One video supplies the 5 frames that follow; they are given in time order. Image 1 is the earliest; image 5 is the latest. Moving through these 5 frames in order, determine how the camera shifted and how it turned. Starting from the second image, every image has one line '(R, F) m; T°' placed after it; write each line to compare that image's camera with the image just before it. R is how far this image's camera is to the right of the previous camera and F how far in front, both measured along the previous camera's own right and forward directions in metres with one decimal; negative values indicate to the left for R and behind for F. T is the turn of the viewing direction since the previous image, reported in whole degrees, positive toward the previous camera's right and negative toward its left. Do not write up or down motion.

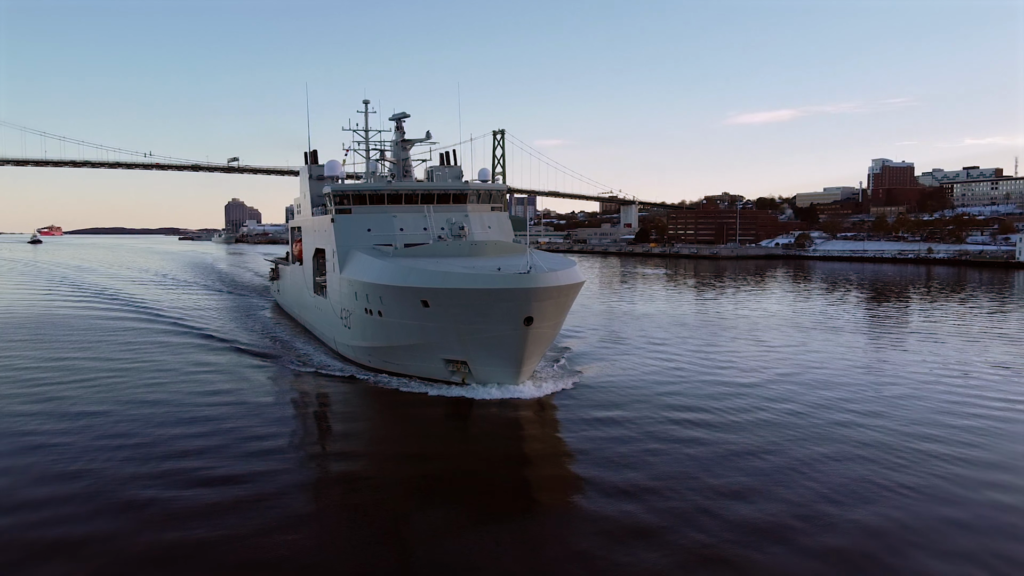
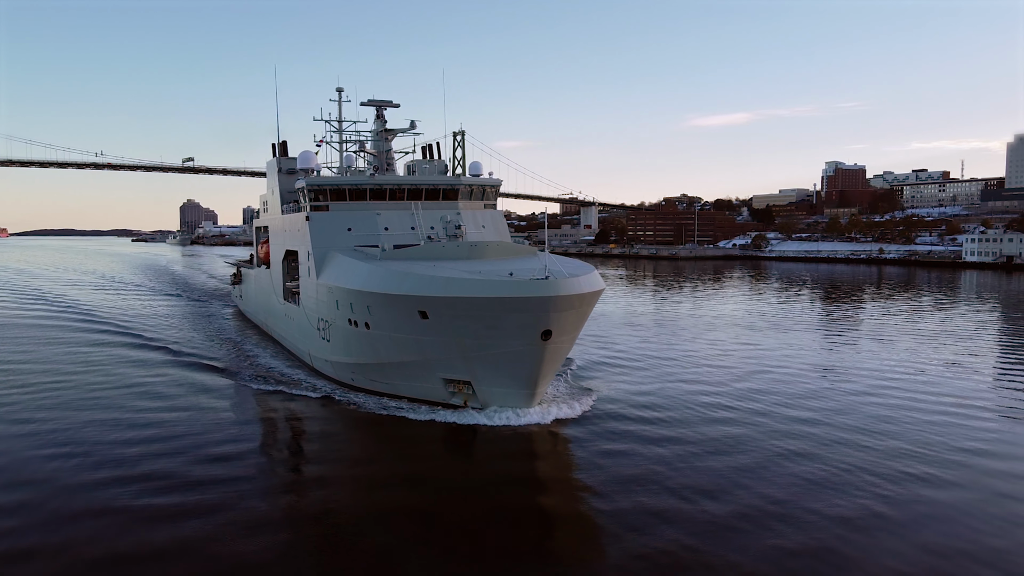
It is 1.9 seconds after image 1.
(-0.4, +0.9) m; +3°
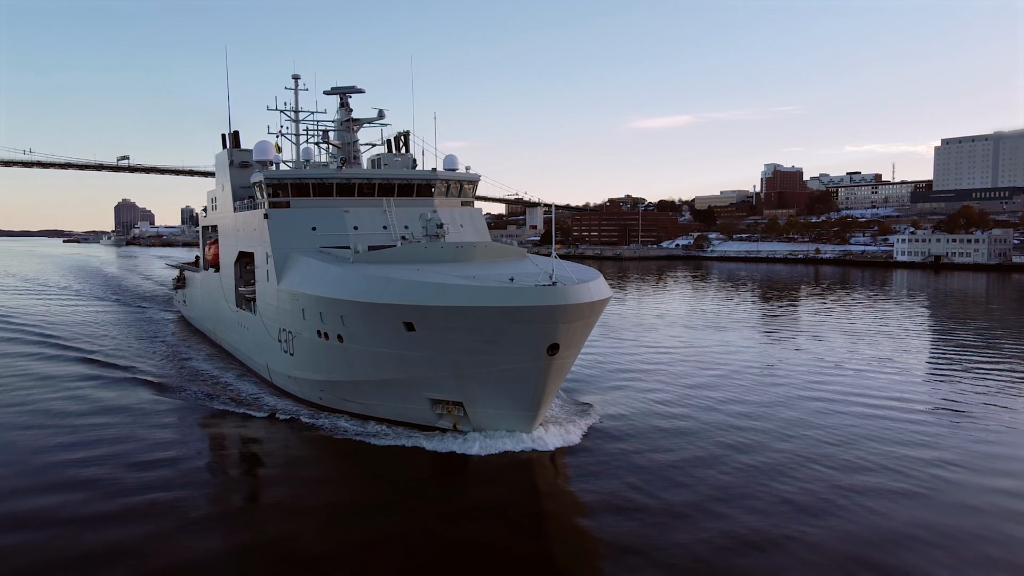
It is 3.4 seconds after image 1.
(-0.3, +0.7) m; +4°
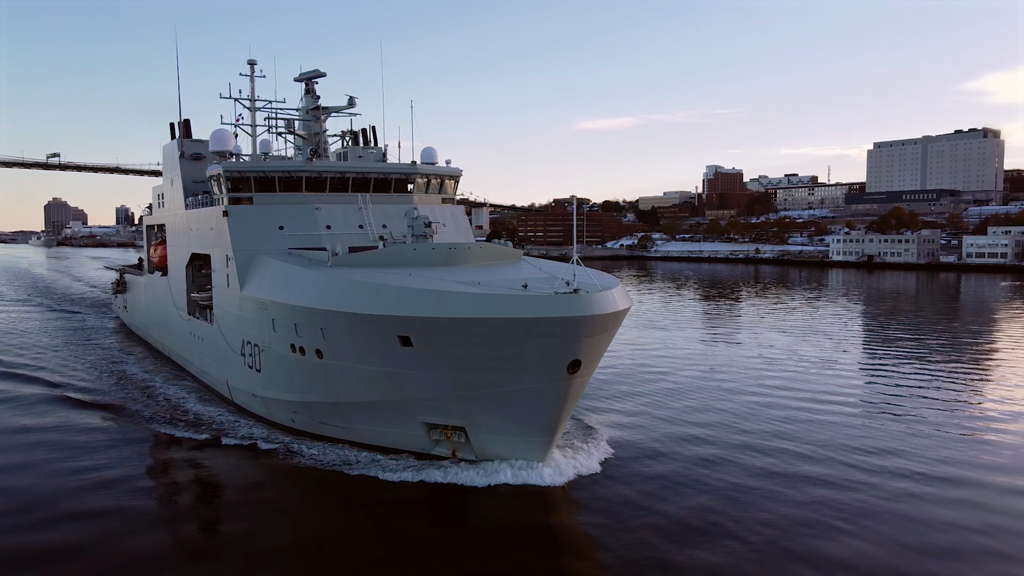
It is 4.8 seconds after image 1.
(-0.4, +0.7) m; +4°
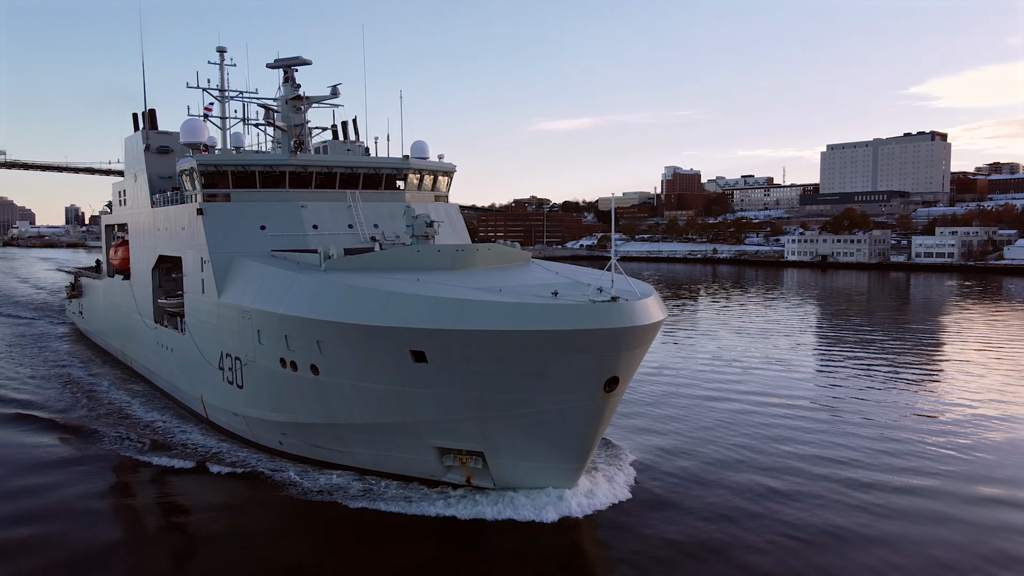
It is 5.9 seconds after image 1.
(-0.3, +0.5) m; +3°
